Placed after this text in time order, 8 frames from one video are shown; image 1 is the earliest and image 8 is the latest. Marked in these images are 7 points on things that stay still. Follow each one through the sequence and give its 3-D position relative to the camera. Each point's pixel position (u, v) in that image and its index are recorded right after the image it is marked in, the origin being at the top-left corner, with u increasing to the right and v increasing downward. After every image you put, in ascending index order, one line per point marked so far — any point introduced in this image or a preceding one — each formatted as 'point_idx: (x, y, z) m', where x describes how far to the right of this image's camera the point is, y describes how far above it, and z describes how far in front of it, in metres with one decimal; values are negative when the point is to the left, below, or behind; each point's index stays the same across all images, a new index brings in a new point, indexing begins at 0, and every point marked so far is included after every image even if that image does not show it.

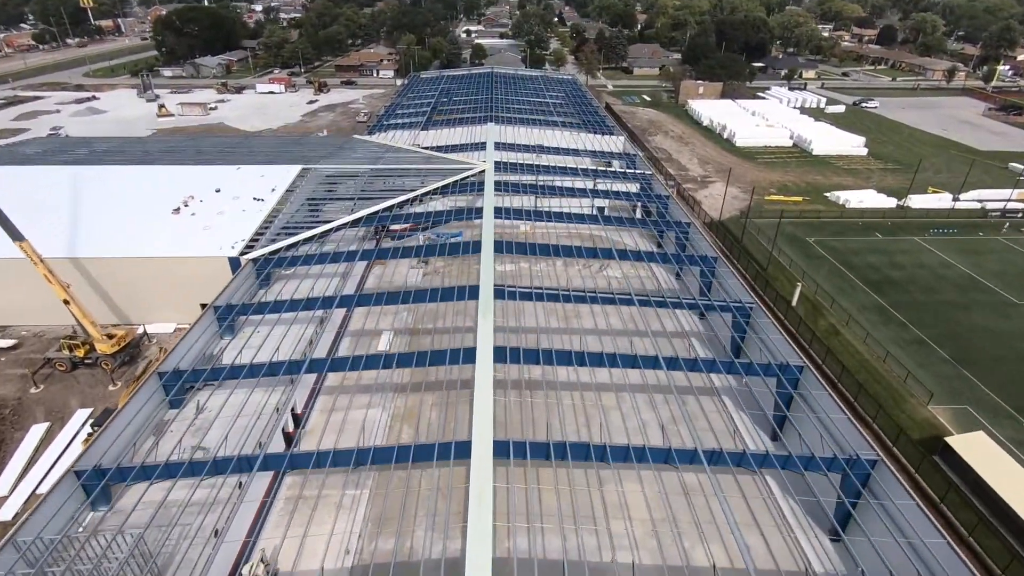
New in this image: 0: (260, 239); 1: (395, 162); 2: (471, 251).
0: (-5.8, +1.1, +13.4) m
1: (-3.7, +3.9, +18.6) m
2: (-1.0, +0.8, +13.2) m
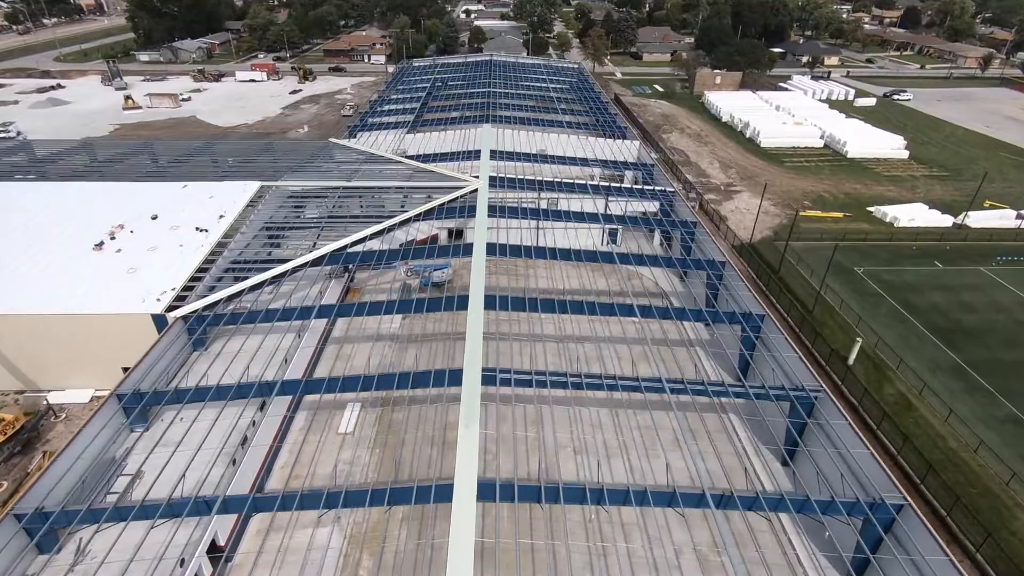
0: (-5.8, +0.1, +10.8) m
1: (-3.7, +3.0, +16.0) m
2: (-1.0, -0.3, +10.7) m
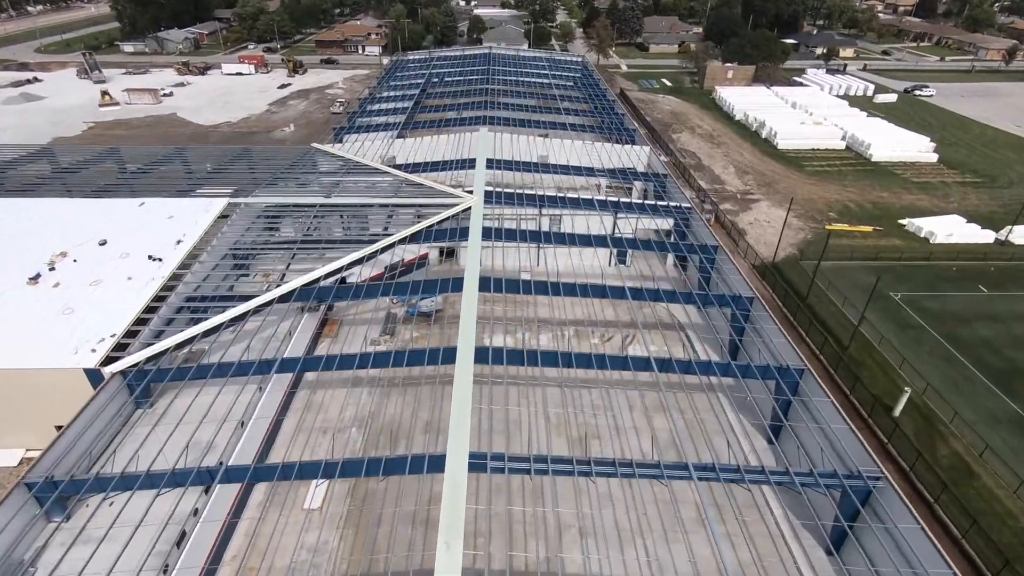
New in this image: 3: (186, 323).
0: (-5.9, -0.7, +9.3) m
1: (-3.8, +2.4, +14.4) m
2: (-1.1, -1.1, +9.2) m
3: (-5.4, -0.6, +9.7) m
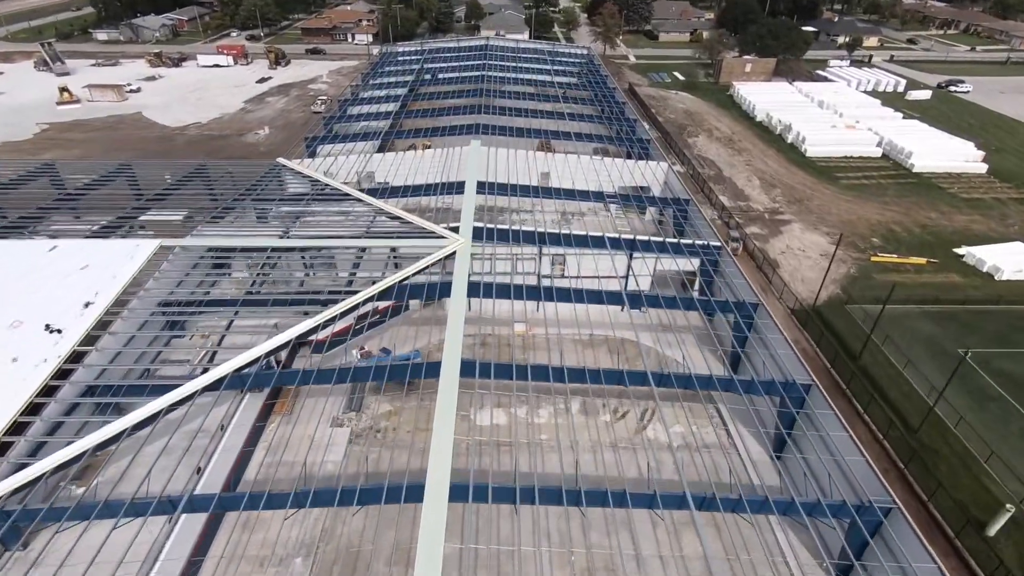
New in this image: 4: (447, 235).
0: (-6.0, -1.8, +7.1) m
1: (-3.9, +1.3, +12.1) m
2: (-1.2, -2.3, +6.9) m
3: (-5.5, -1.8, +7.5) m
4: (-1.3, +1.0, +11.4) m
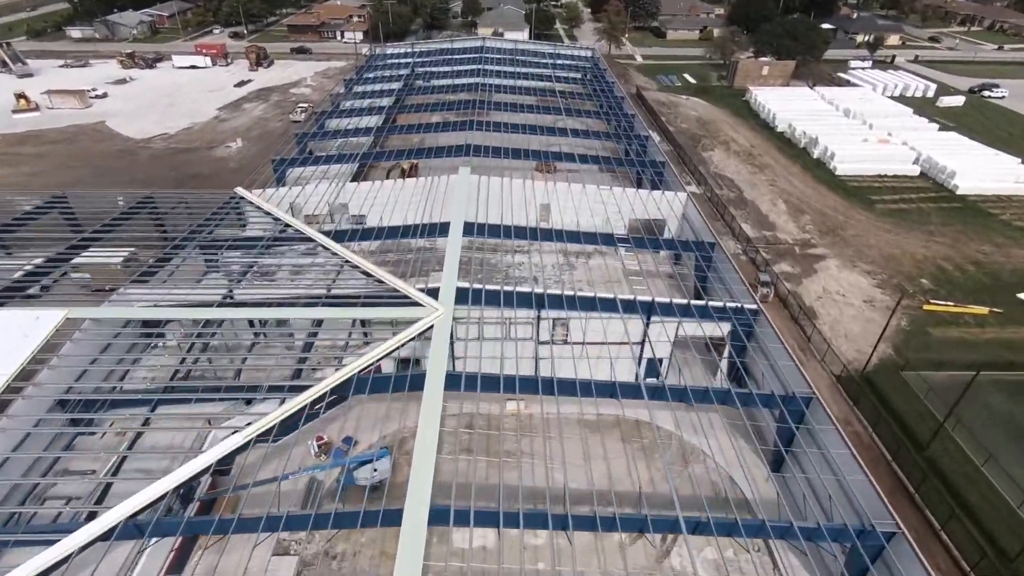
0: (-6.2, -3.1, +5.1) m
1: (-4.0, +0.2, +10.1) m
2: (-1.4, -3.5, +4.9) m
3: (-5.7, -3.0, +5.5) m
4: (-1.4, -0.2, +9.4) m
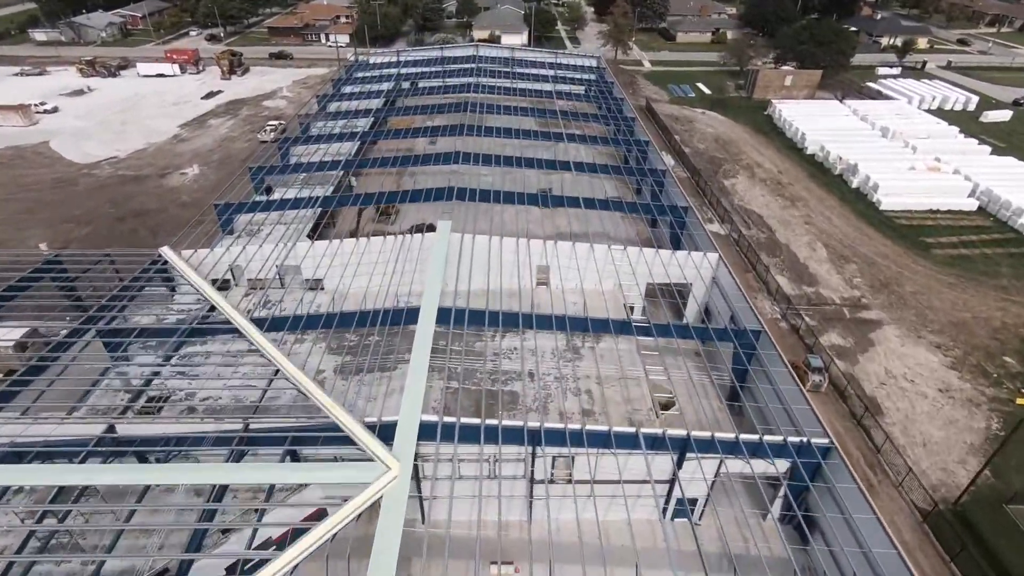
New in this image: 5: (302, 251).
0: (-6.4, -4.7, +2.6) m
1: (-4.2, -1.4, +7.5) m
2: (-1.6, -5.1, +2.4) m
3: (-5.9, -4.6, +3.0) m
4: (-1.6, -1.7, +6.8) m
5: (-4.0, +0.7, +11.2) m
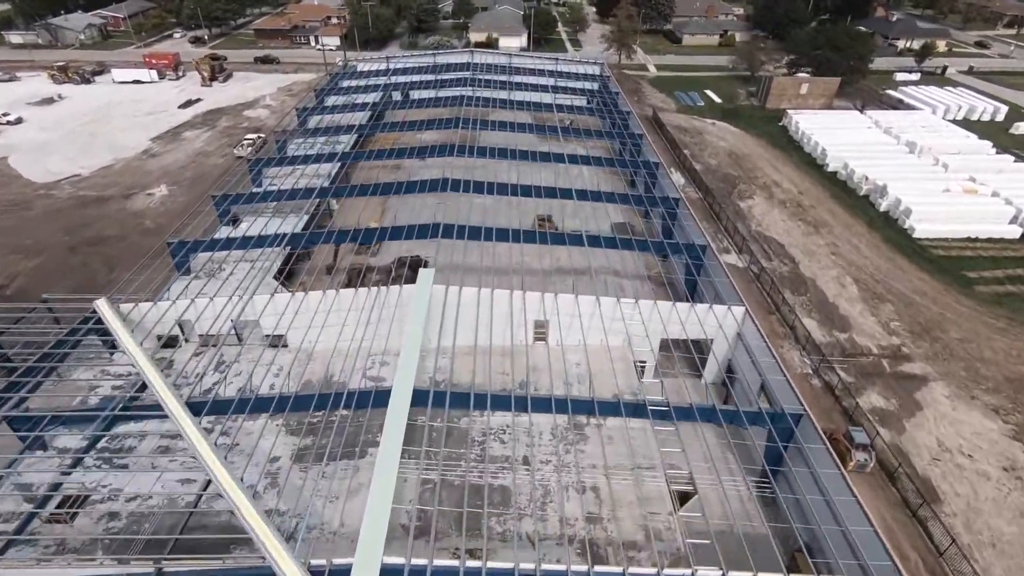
0: (-6.5, -5.7, +1.1) m
1: (-4.3, -2.4, +6.0) m
2: (-1.7, -6.1, +0.9) m
3: (-6.0, -5.6, +1.5) m
4: (-1.7, -2.7, +5.3) m
5: (-4.1, -0.2, +9.6) m
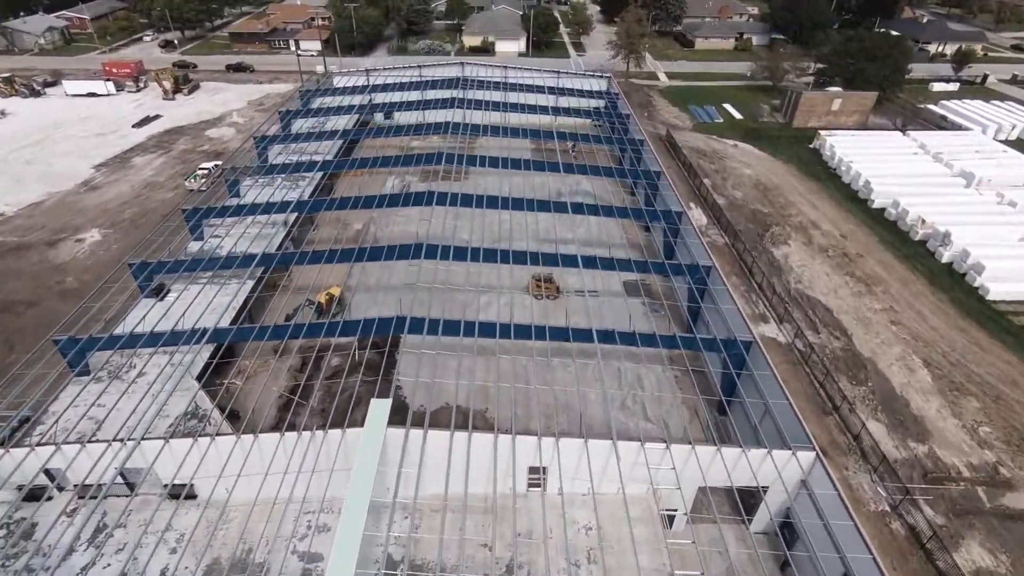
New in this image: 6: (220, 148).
0: (-6.7, -7.4, -1.3) m
1: (-4.5, -4.0, +3.5) m
2: (-1.9, -7.8, -1.5) m
3: (-6.2, -7.3, -1.0) m
4: (-1.9, -4.4, +2.8) m
5: (-4.3, -1.8, +7.1) m
6: (-9.6, +4.6, +19.3) m
